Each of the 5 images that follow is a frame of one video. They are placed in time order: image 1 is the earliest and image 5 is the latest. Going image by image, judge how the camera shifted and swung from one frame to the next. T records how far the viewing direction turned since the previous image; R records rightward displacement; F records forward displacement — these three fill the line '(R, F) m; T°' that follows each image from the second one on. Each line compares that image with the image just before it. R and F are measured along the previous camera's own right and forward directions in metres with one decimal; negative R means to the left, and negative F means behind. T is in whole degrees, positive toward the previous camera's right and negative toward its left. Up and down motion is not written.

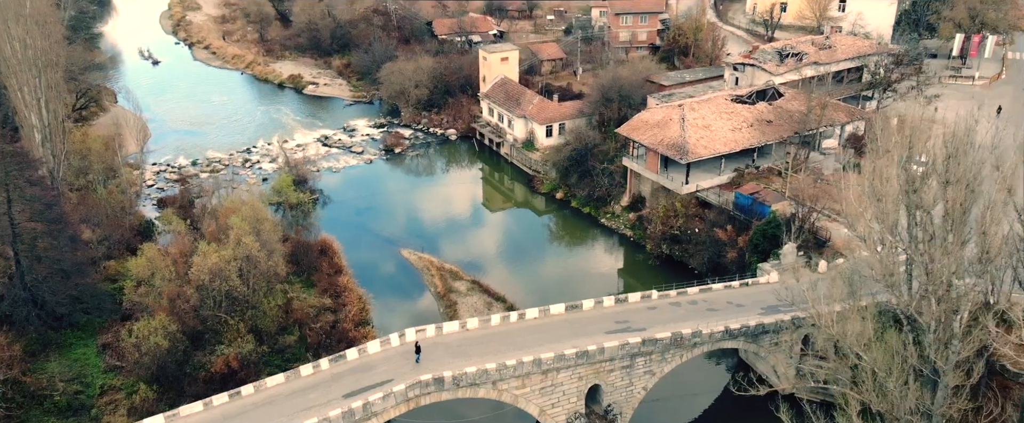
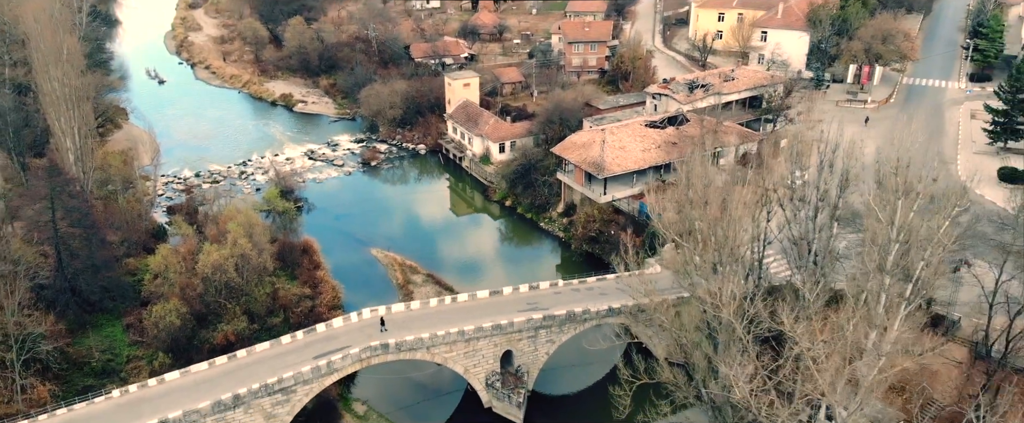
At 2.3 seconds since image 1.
(+1.7, -4.2) m; 0°
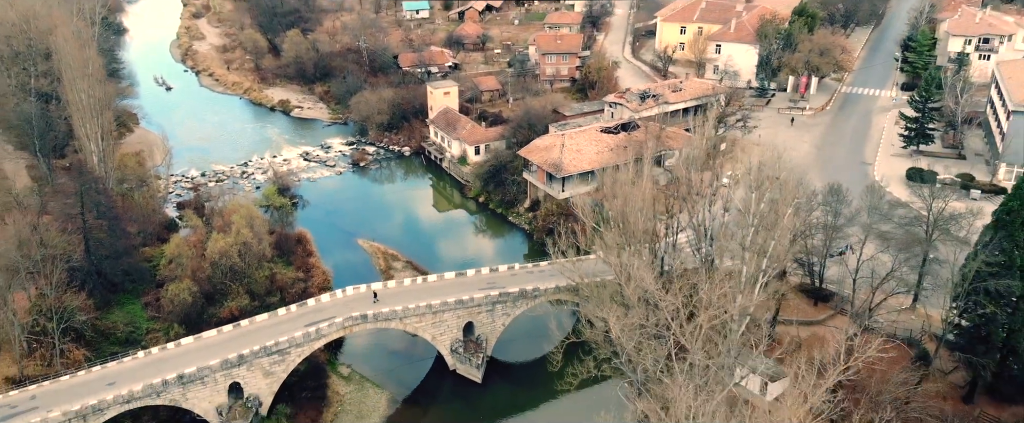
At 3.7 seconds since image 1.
(+1.2, -3.3) m; 0°
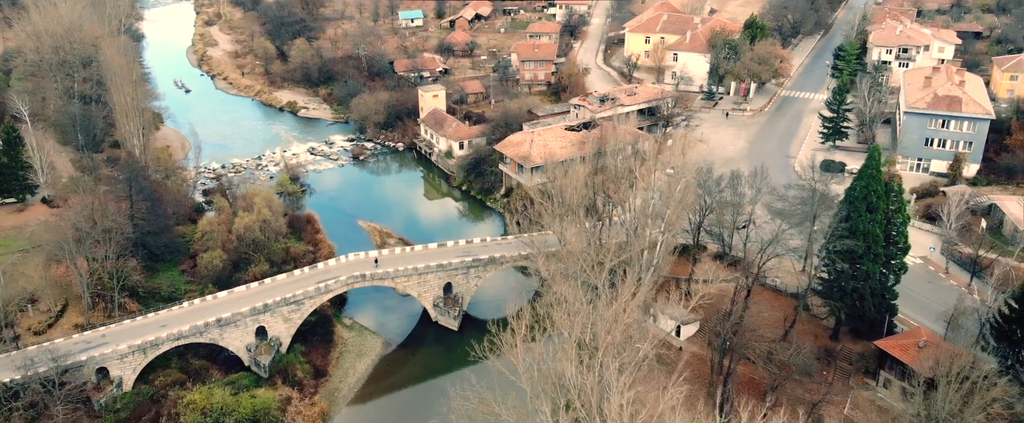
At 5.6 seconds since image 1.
(+1.0, -5.0) m; 0°
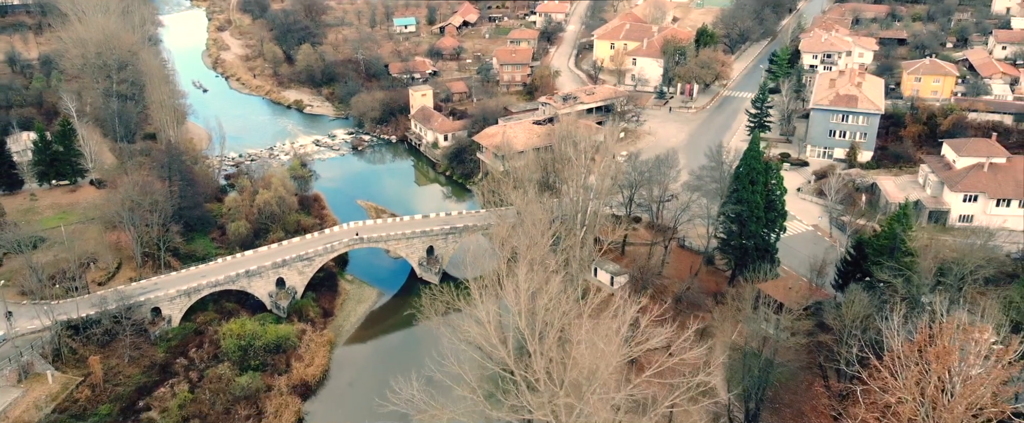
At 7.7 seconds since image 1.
(+1.3, -6.1) m; 0°
